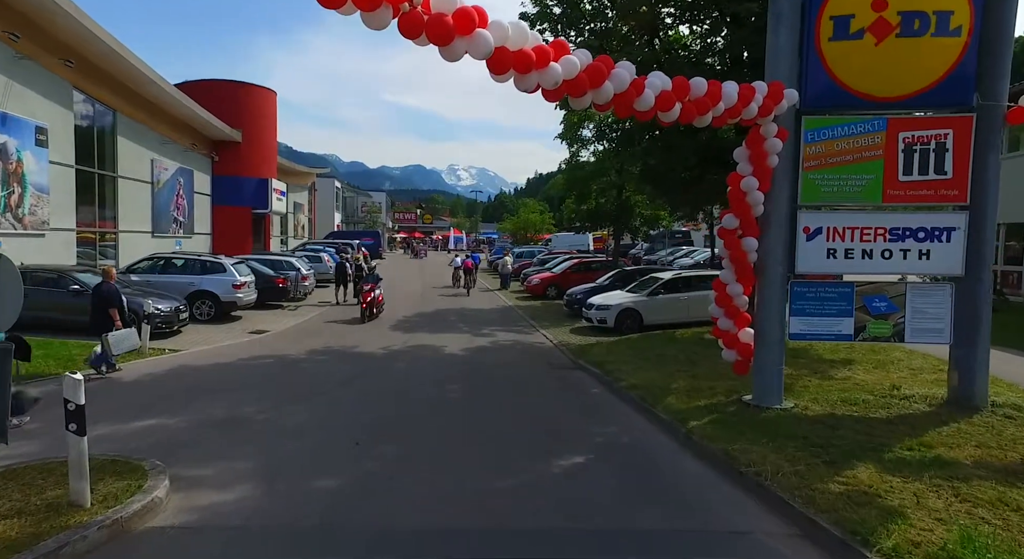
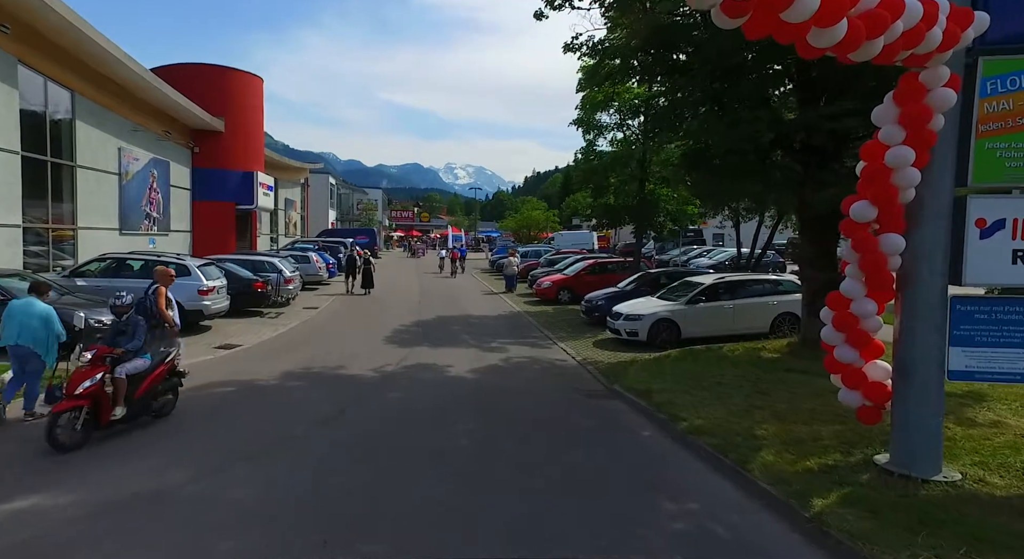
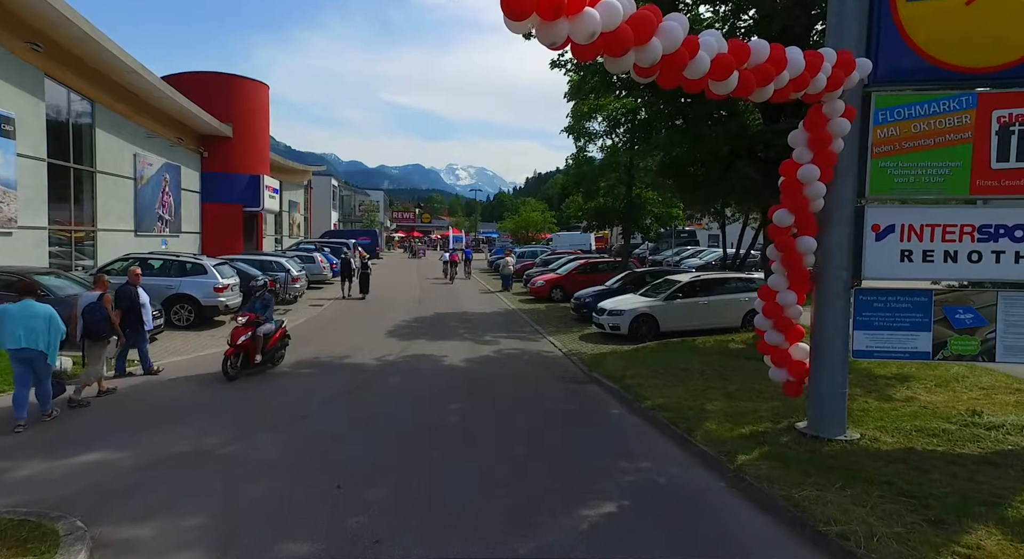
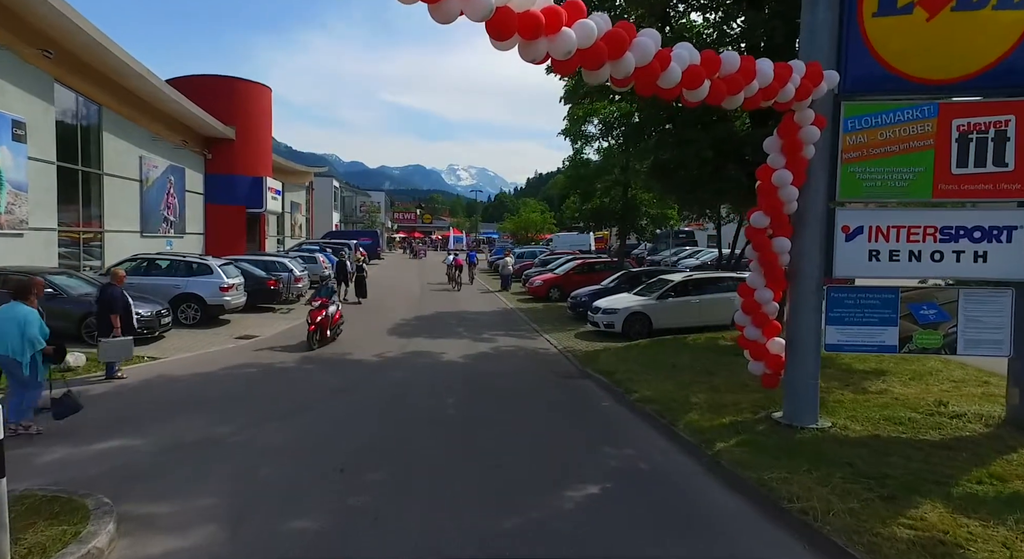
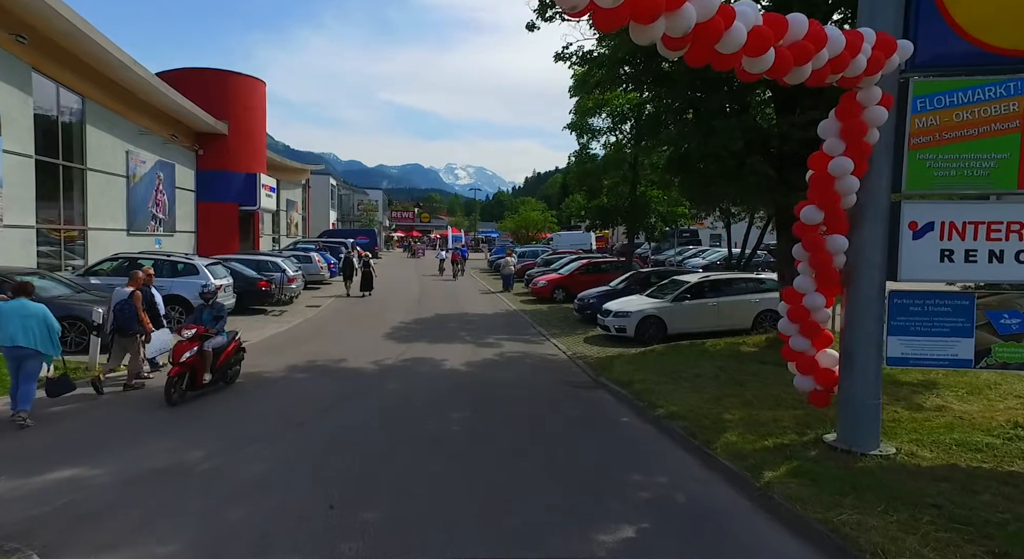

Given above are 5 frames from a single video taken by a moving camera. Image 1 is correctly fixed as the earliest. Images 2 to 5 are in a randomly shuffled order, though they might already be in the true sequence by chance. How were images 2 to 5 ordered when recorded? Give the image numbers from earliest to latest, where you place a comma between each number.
4, 3, 5, 2
